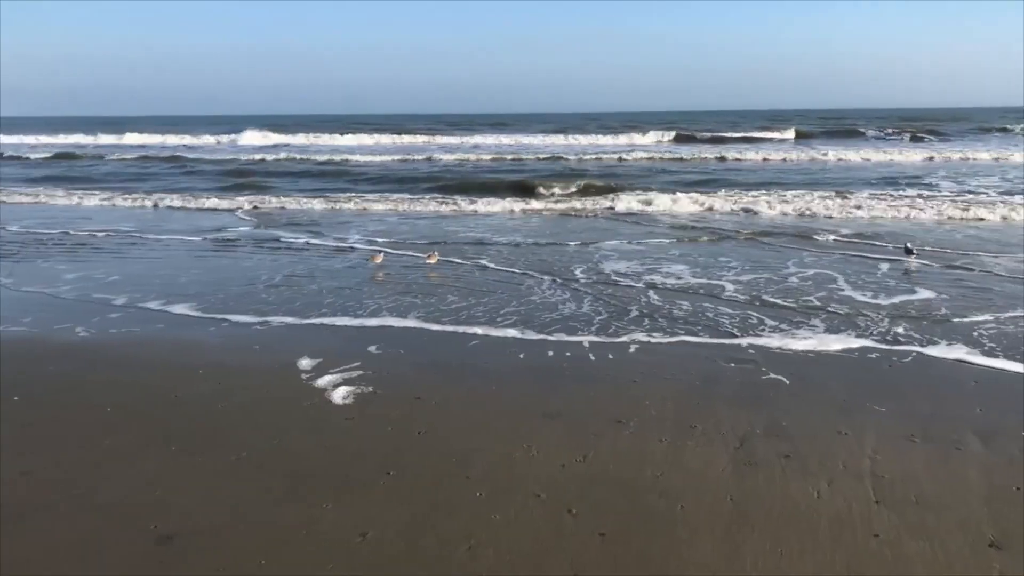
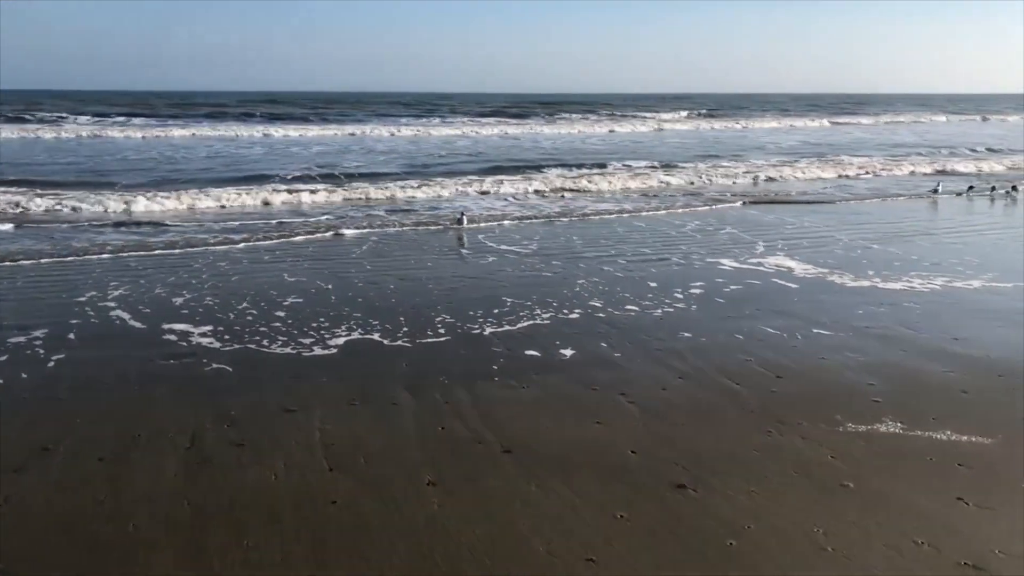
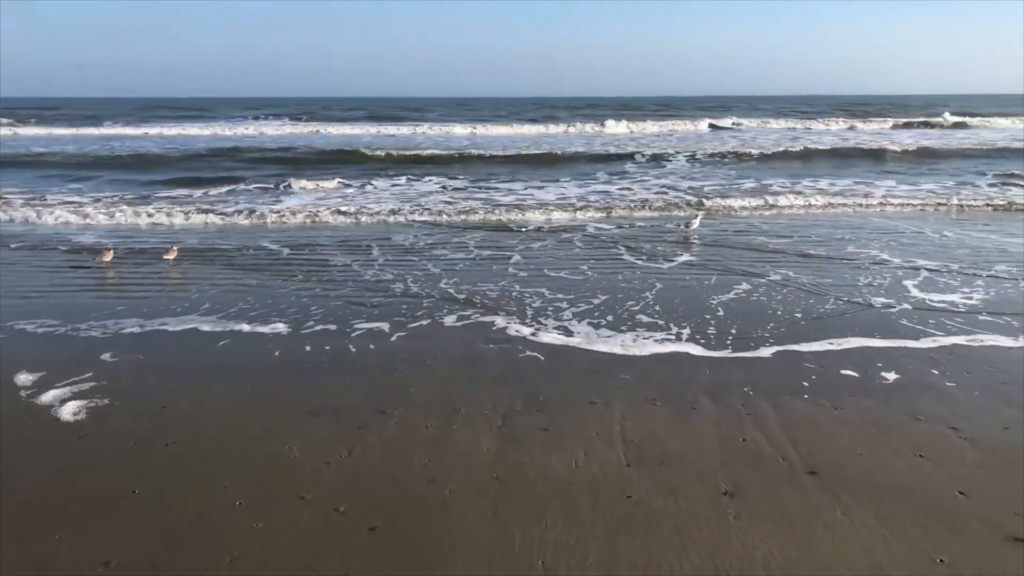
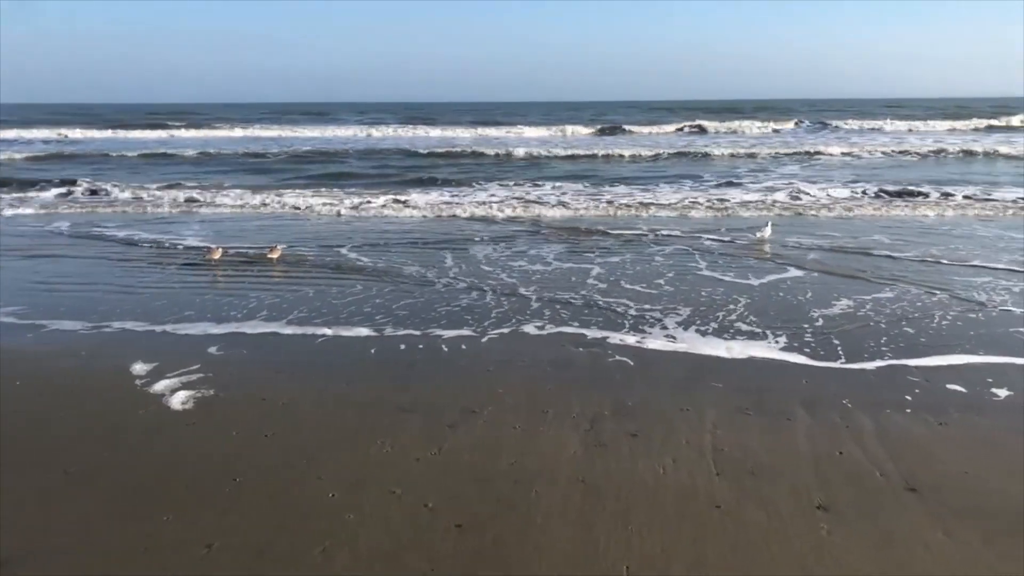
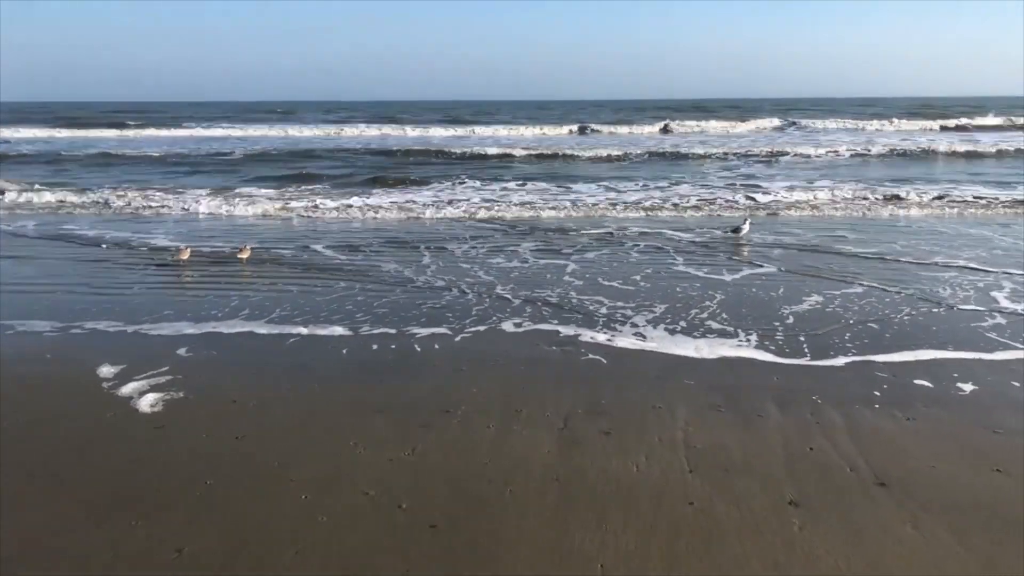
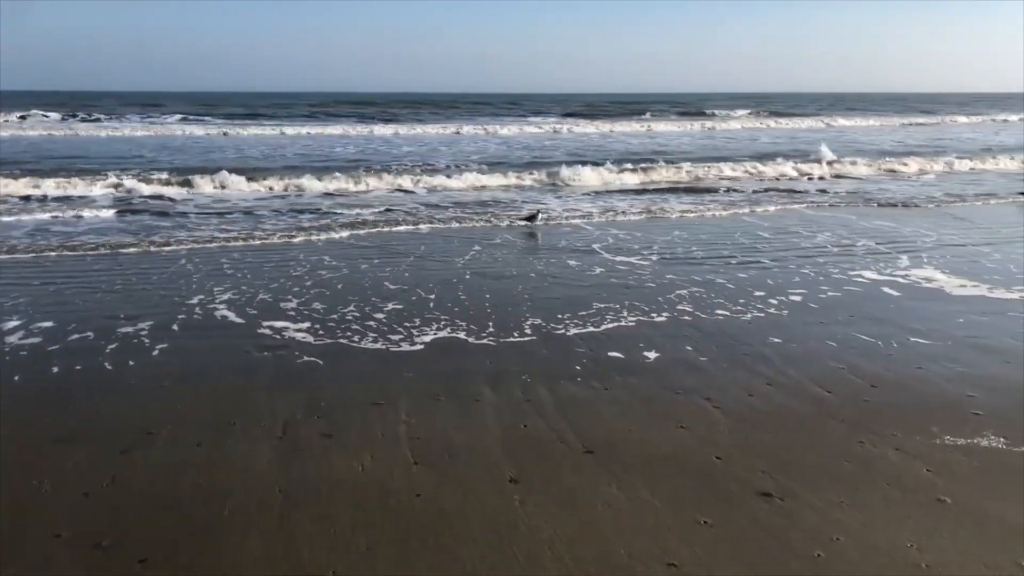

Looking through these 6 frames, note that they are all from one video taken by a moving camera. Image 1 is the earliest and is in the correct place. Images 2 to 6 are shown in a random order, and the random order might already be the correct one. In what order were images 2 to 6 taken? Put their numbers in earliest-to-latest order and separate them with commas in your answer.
4, 5, 3, 6, 2
